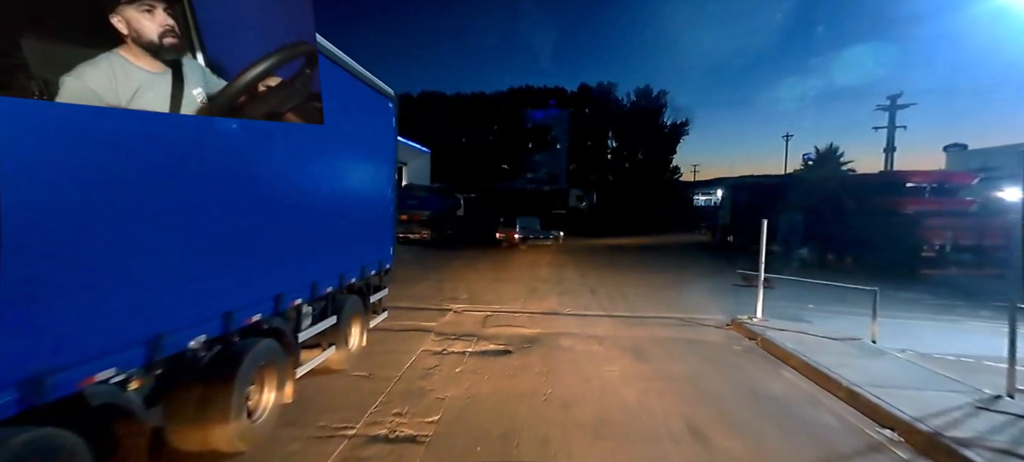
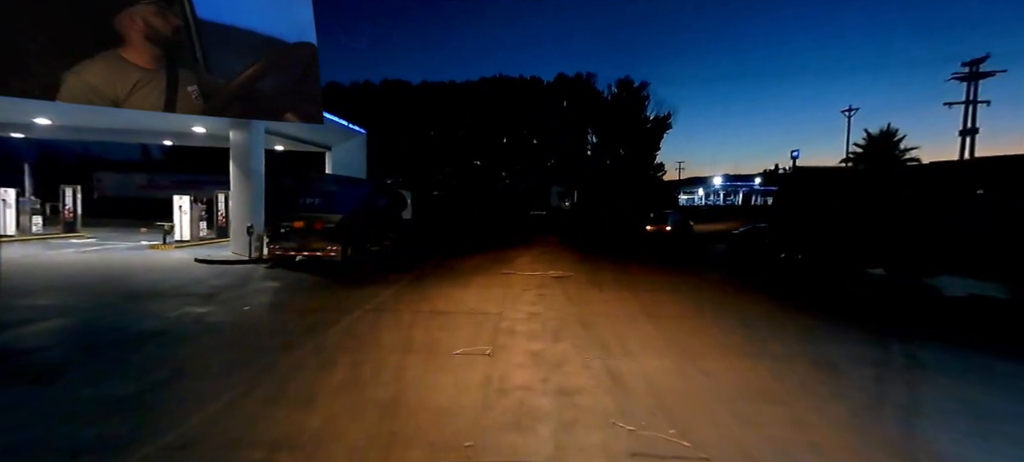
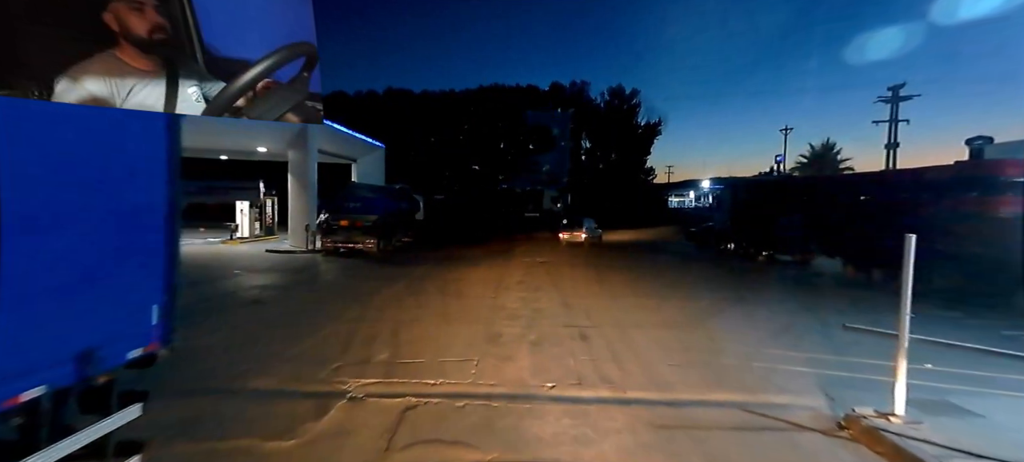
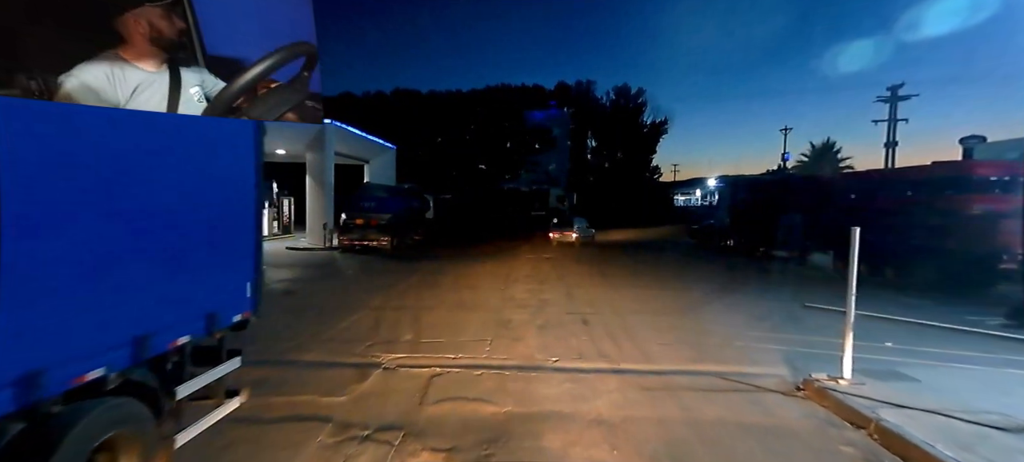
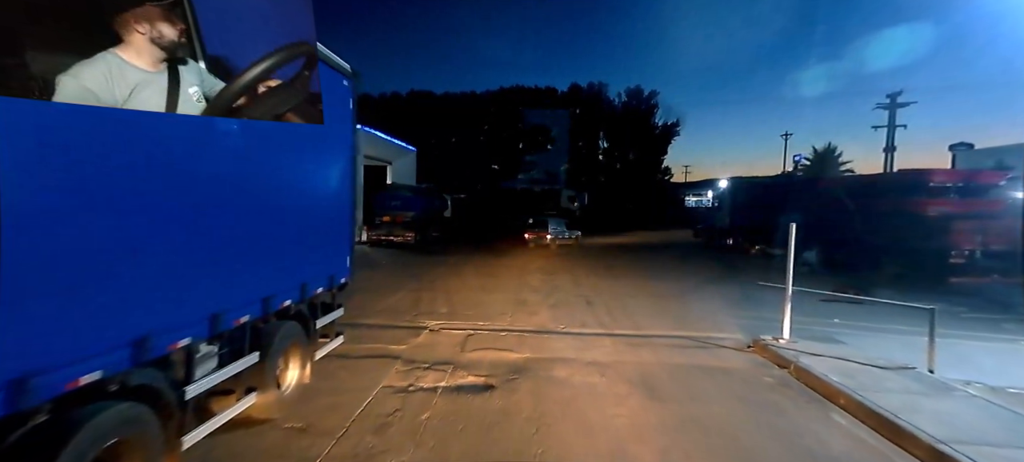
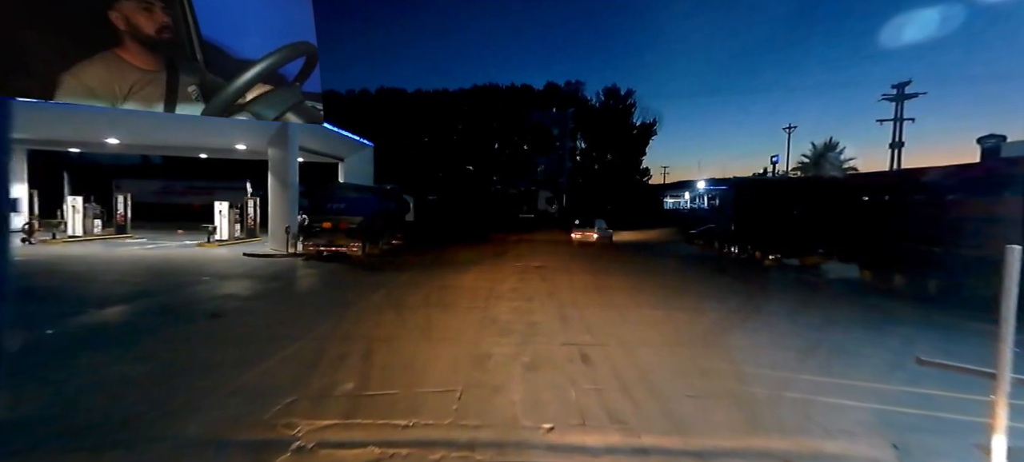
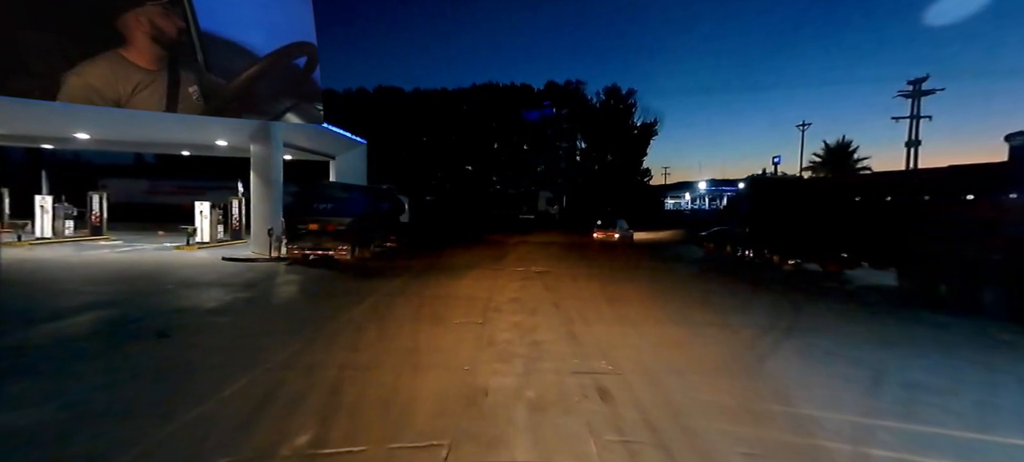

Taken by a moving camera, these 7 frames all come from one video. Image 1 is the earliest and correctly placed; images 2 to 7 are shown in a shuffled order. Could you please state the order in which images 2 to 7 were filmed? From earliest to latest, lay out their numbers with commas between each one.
5, 4, 3, 6, 7, 2
